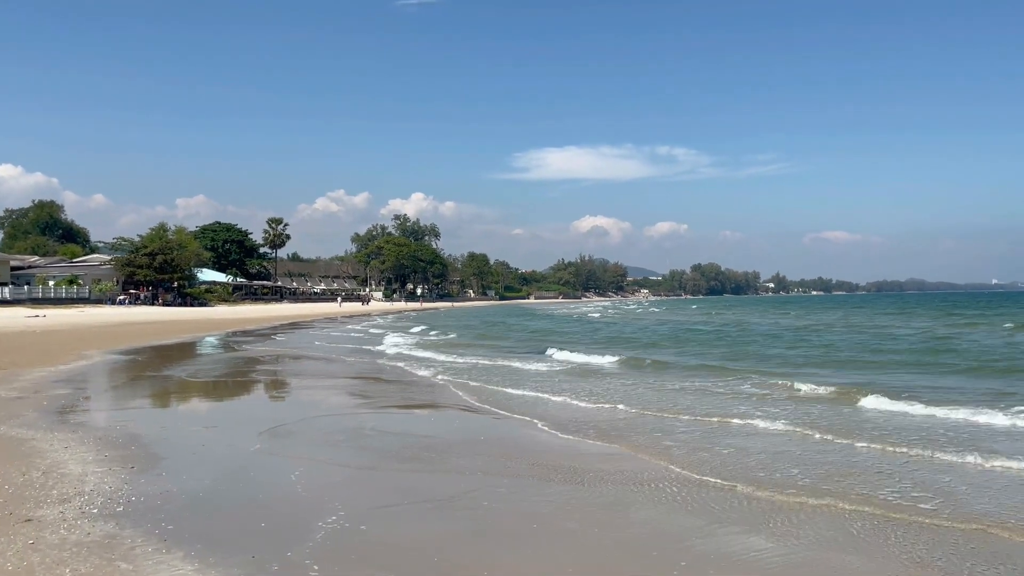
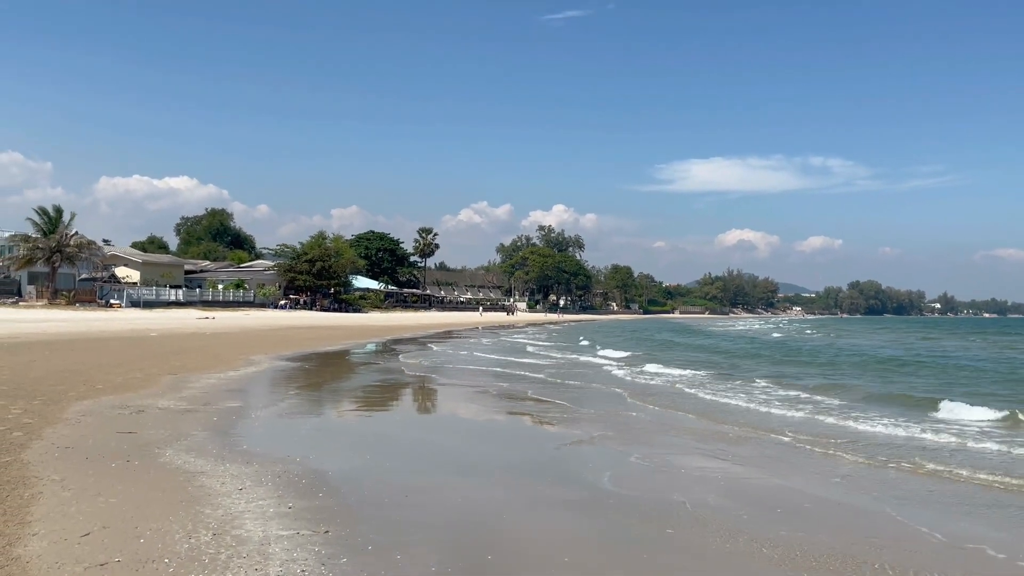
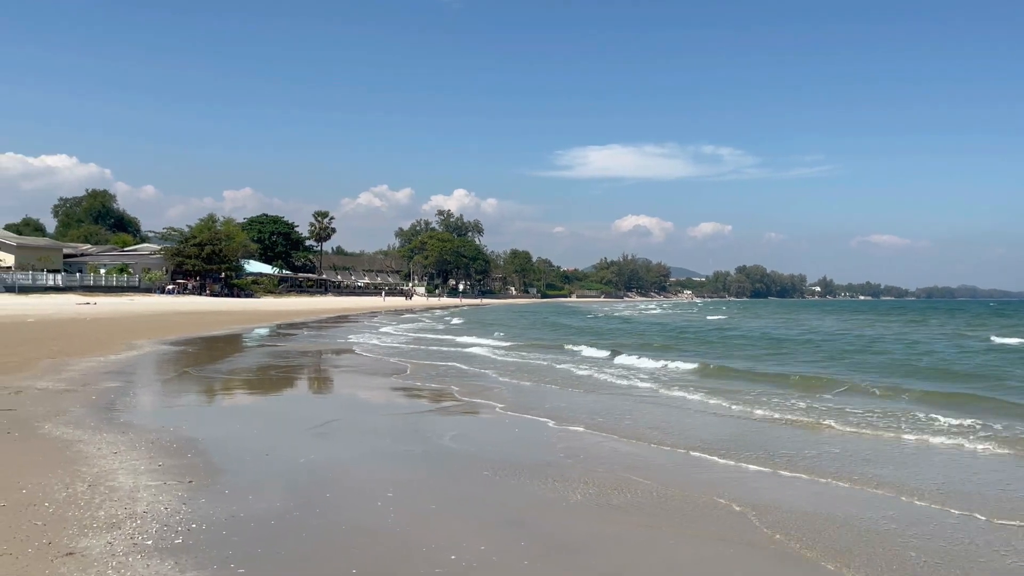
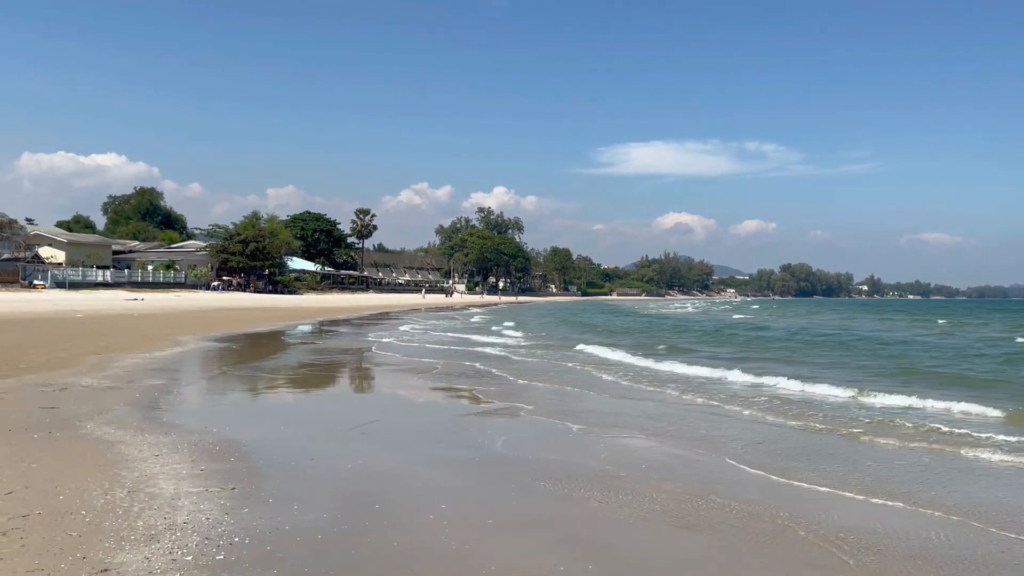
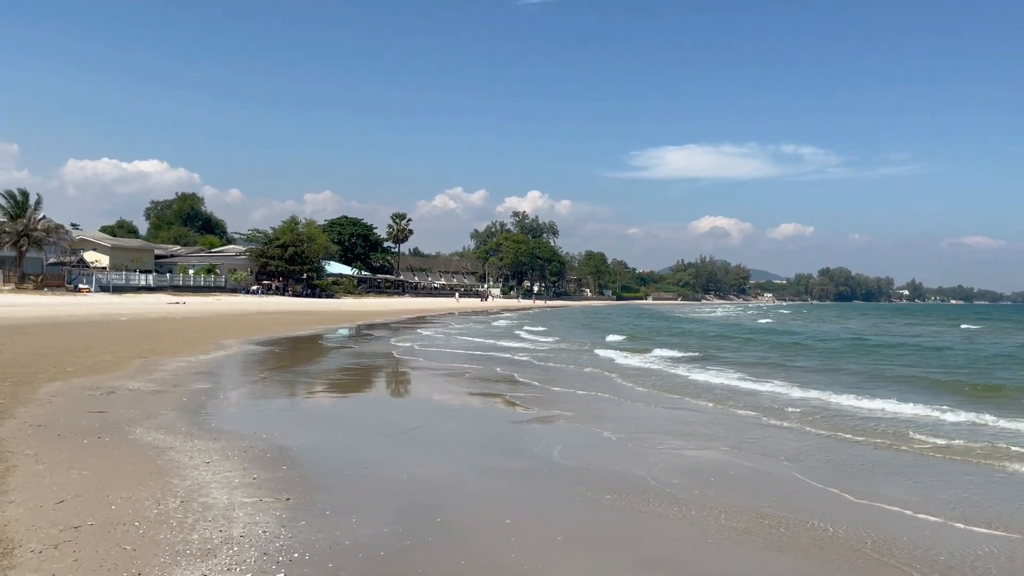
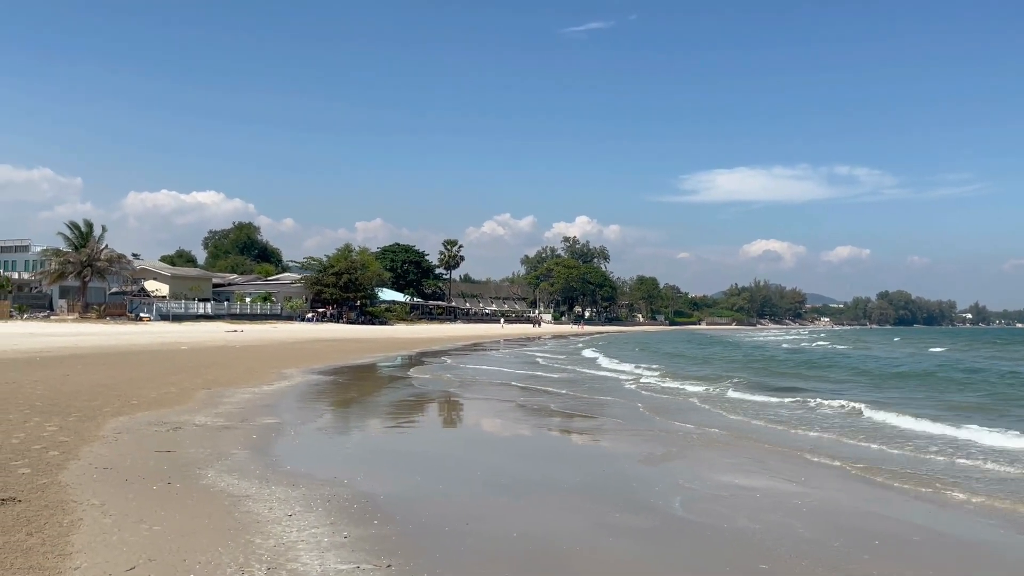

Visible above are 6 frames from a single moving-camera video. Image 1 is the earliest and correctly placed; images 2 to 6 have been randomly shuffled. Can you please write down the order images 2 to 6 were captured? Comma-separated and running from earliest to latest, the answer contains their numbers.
3, 4, 5, 2, 6
